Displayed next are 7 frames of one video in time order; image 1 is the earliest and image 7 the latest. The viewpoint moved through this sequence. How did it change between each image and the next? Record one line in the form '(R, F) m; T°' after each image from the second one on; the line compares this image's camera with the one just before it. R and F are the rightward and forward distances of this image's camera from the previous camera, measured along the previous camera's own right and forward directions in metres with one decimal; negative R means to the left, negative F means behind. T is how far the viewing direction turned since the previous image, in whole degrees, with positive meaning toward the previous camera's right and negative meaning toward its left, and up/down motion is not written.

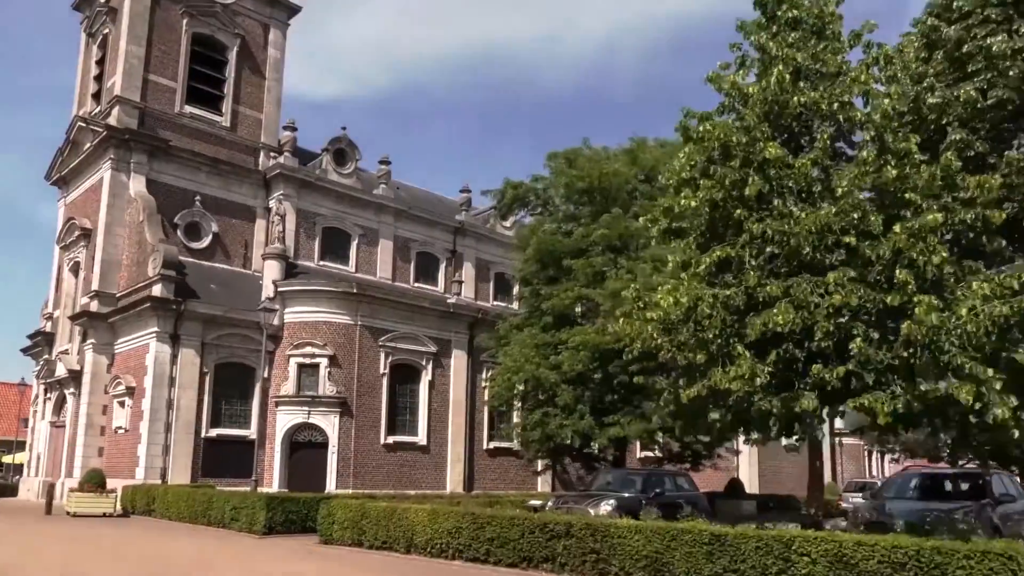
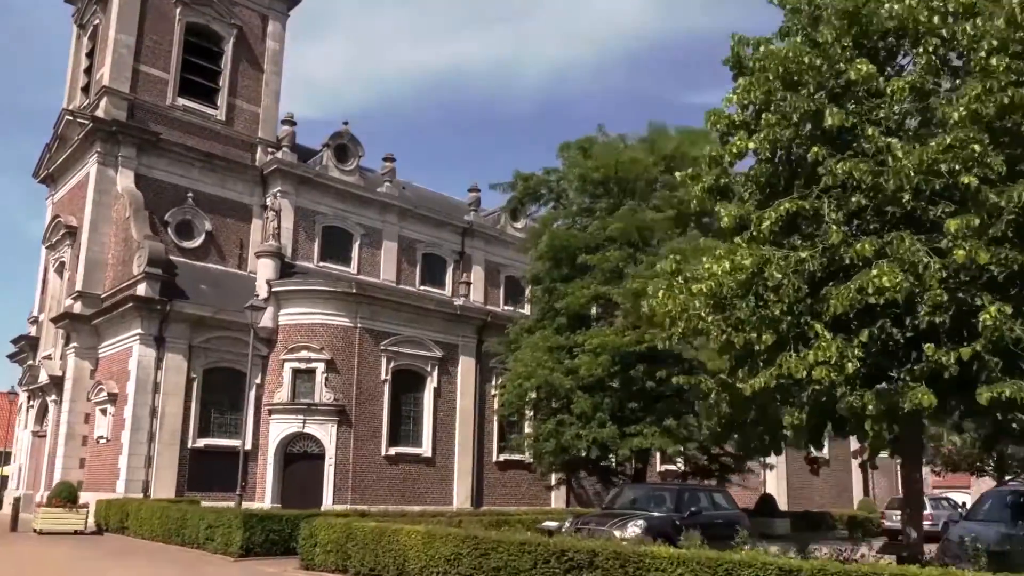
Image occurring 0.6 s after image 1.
(0.0, +1.9) m; -1°
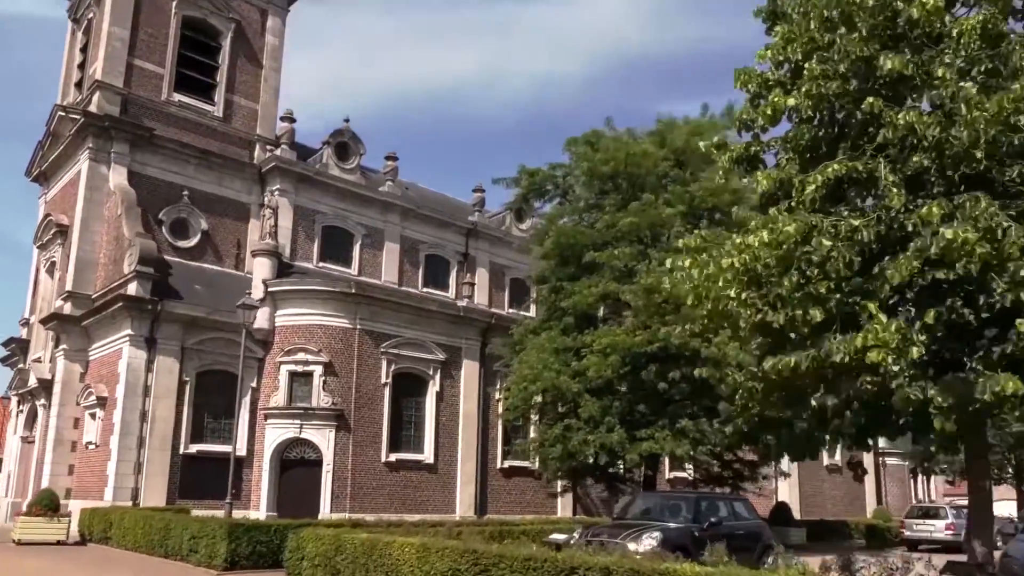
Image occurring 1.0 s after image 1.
(0.0, +0.9) m; 0°
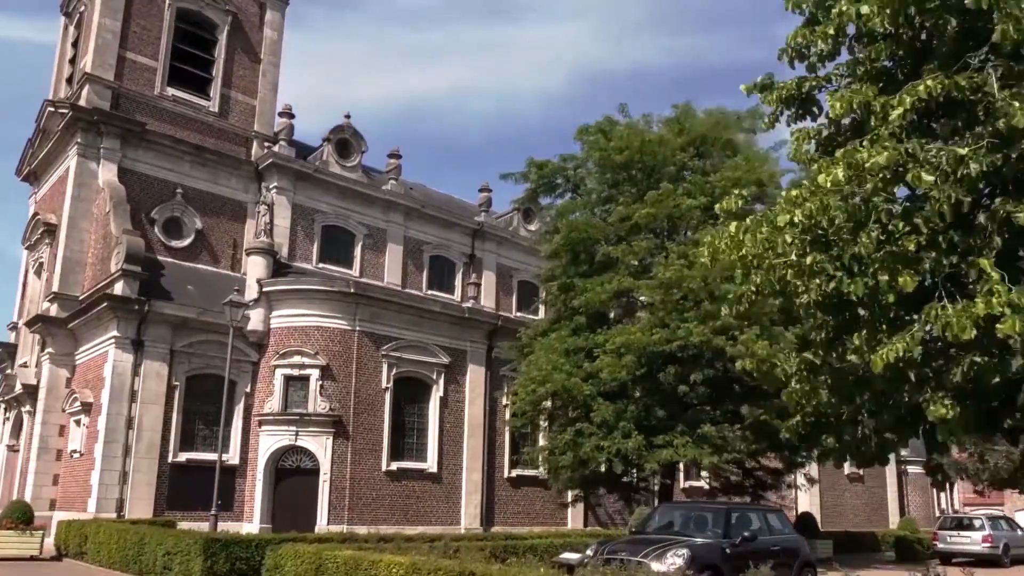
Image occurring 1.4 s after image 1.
(+0.1, +1.3) m; -1°
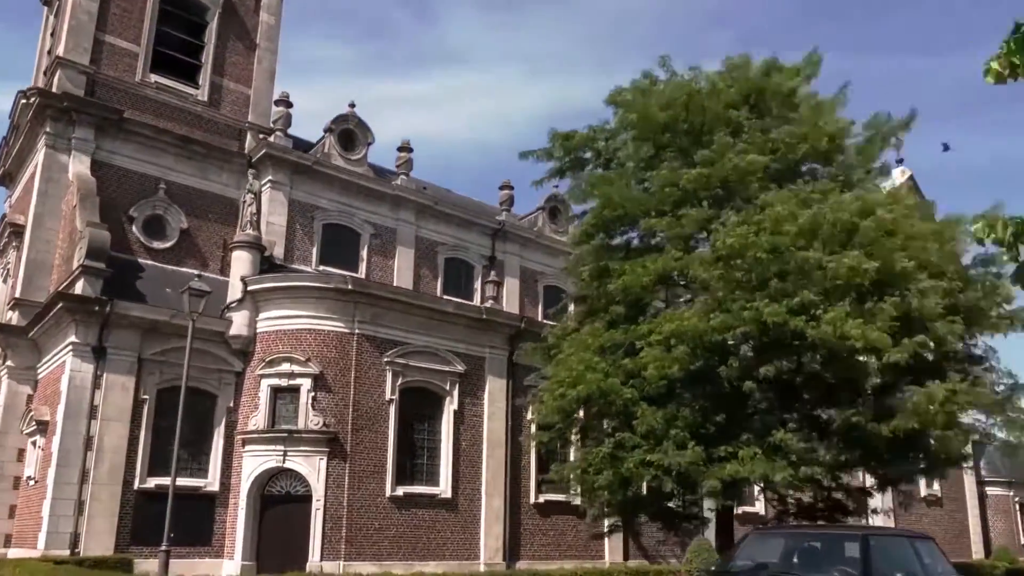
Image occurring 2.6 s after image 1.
(+0.2, +3.3) m; -2°
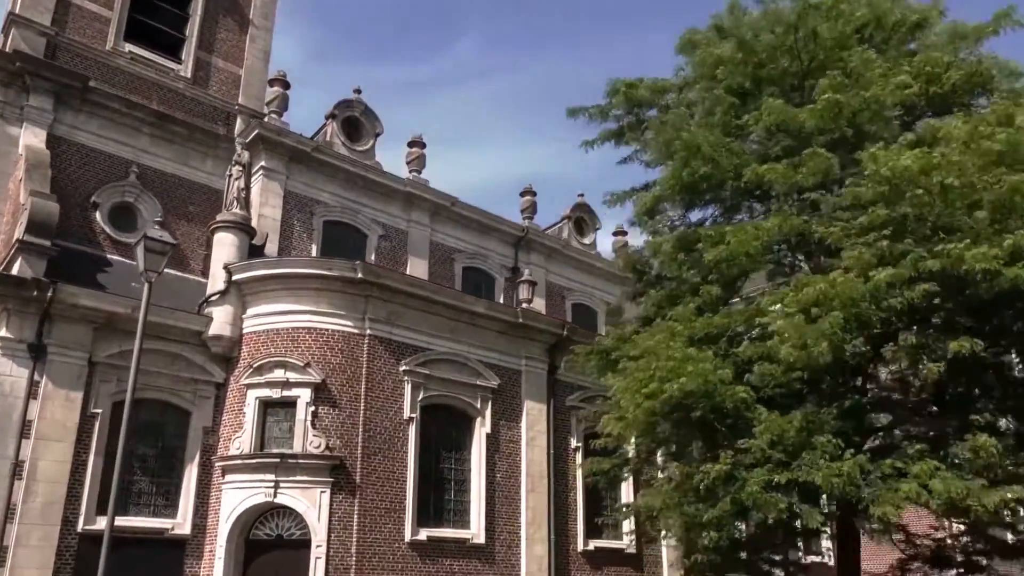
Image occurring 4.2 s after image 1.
(-1.3, +3.9) m; +1°
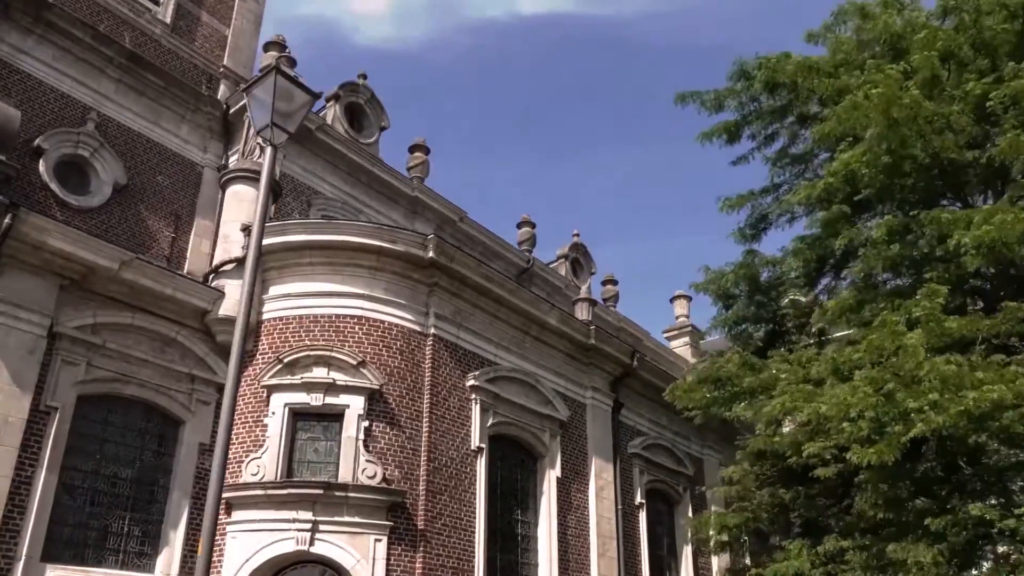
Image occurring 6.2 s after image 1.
(-3.6, +3.8) m; +9°
